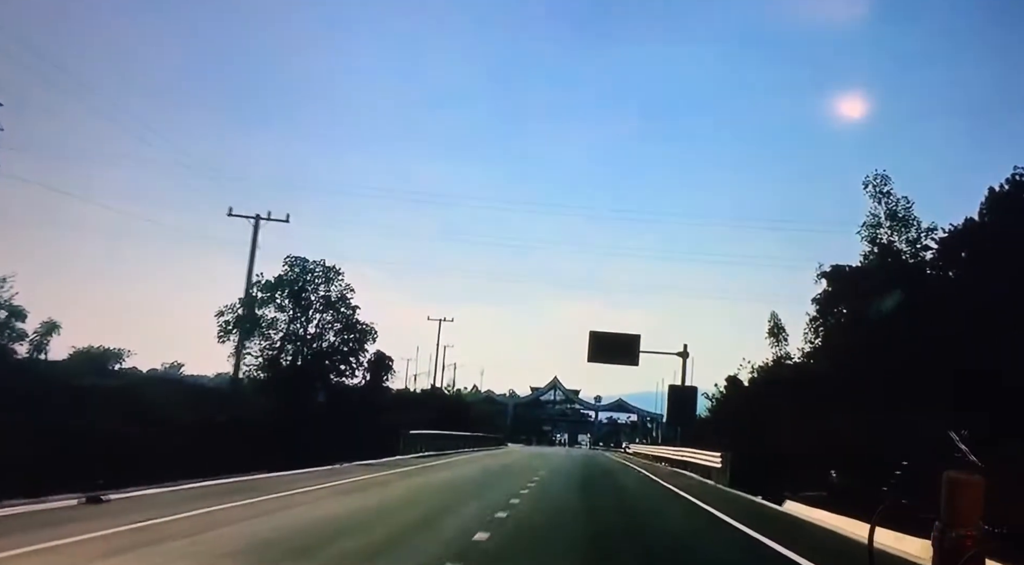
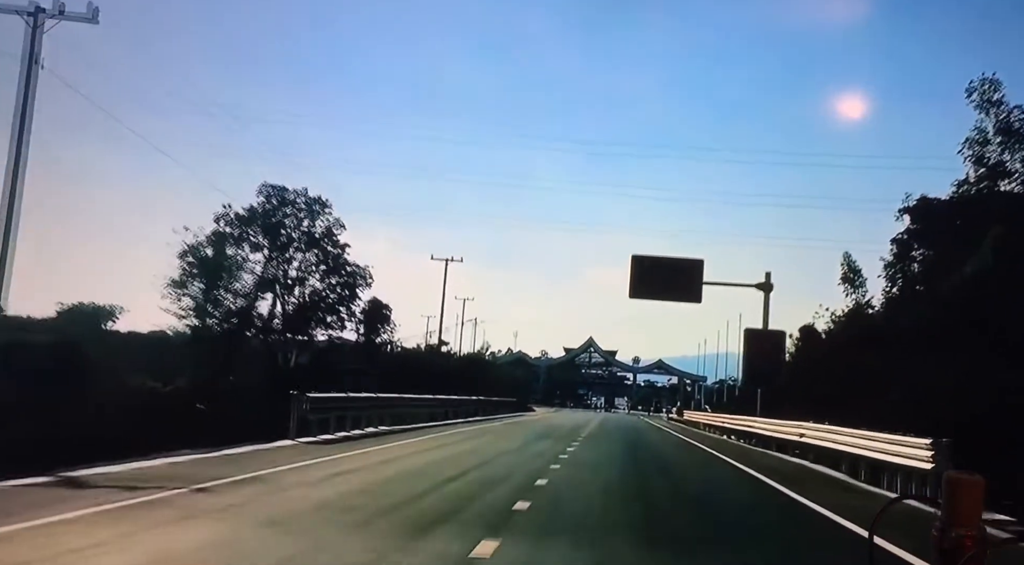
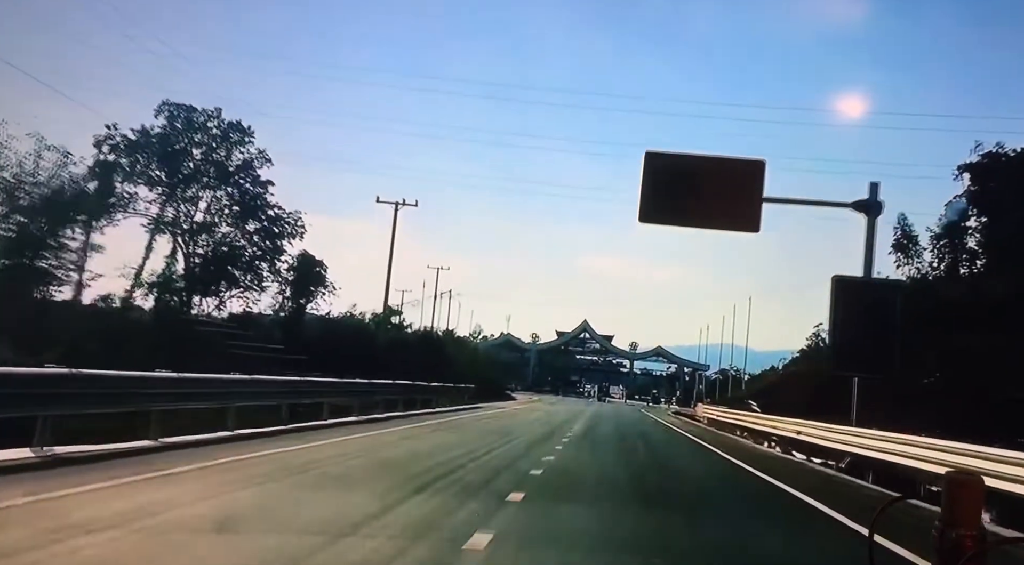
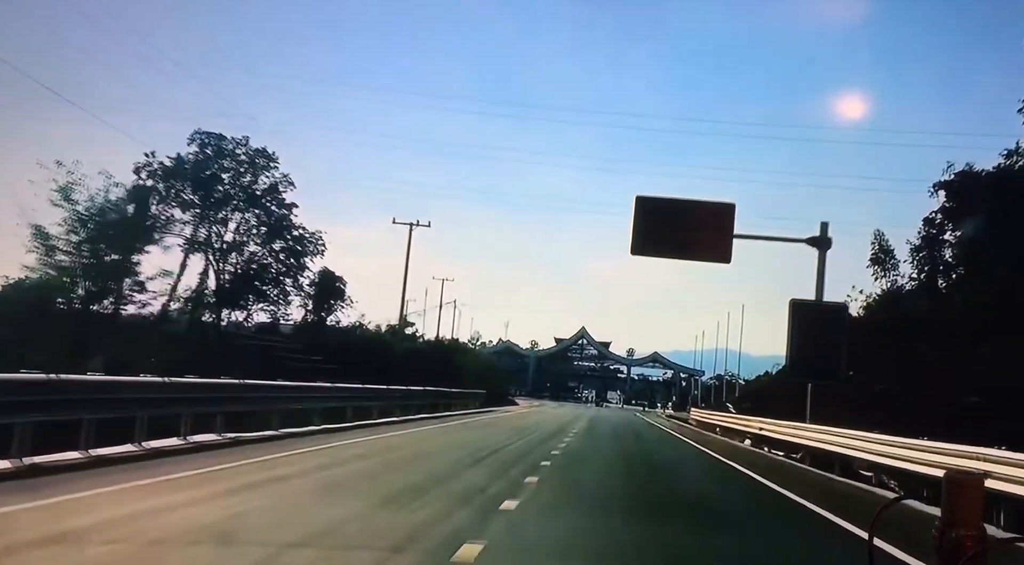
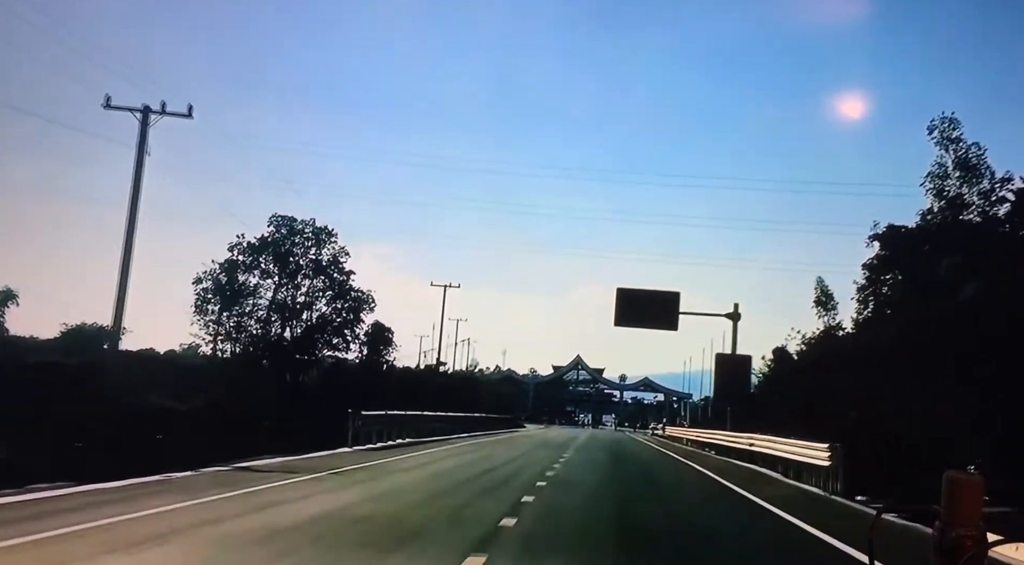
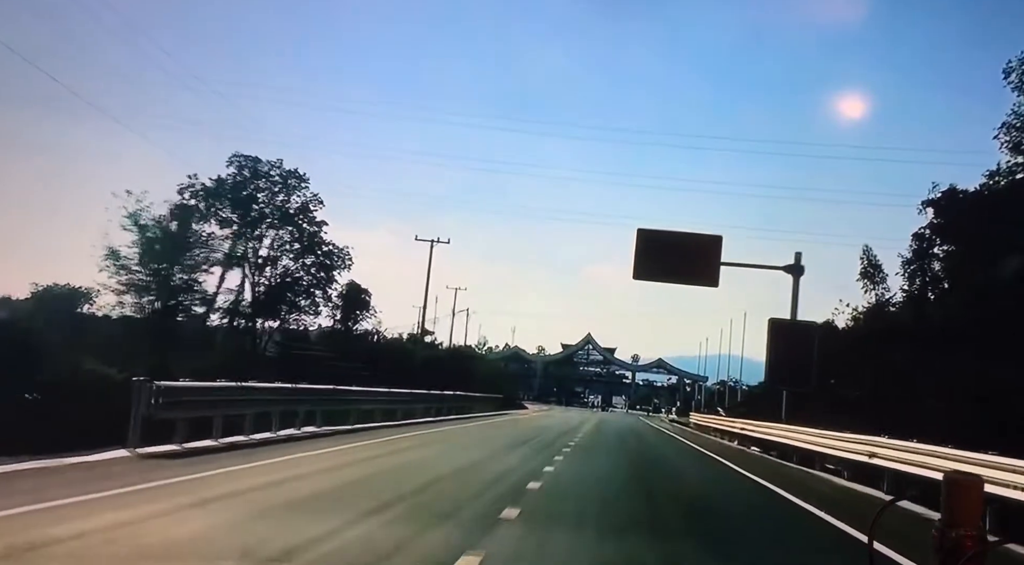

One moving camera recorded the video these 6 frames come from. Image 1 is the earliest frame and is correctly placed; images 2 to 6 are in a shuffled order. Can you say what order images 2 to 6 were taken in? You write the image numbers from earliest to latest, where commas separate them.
5, 2, 6, 4, 3
